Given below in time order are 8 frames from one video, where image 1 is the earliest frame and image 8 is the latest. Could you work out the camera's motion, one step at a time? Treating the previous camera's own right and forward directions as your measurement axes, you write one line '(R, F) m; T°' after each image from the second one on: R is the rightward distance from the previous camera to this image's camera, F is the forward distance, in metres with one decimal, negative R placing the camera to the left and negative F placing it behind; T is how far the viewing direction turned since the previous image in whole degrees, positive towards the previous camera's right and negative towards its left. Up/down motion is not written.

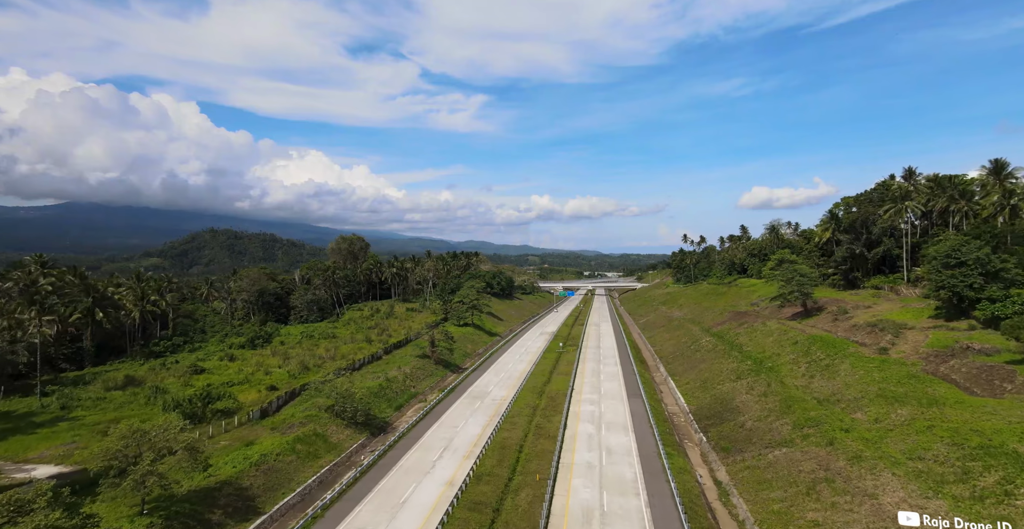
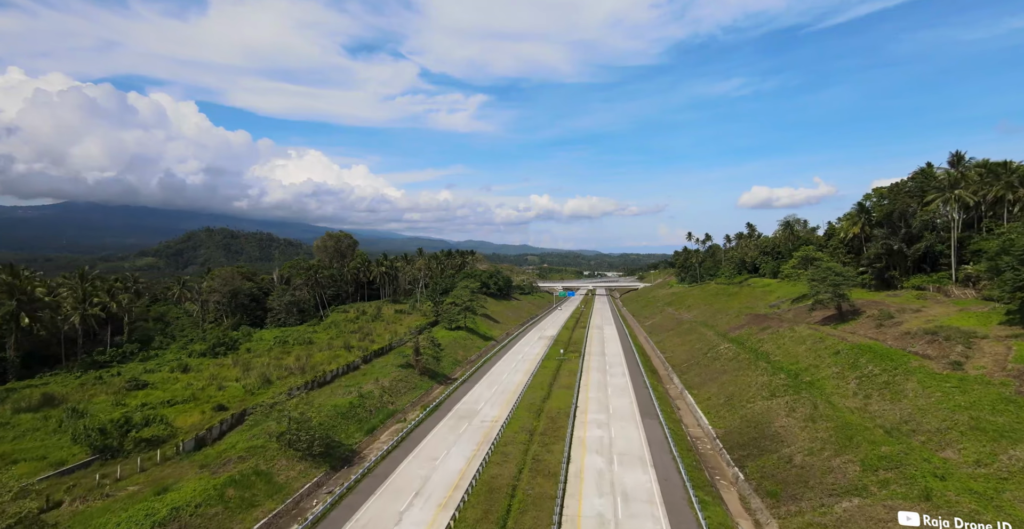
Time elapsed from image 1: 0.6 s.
(+0.5, +7.6) m; 0°
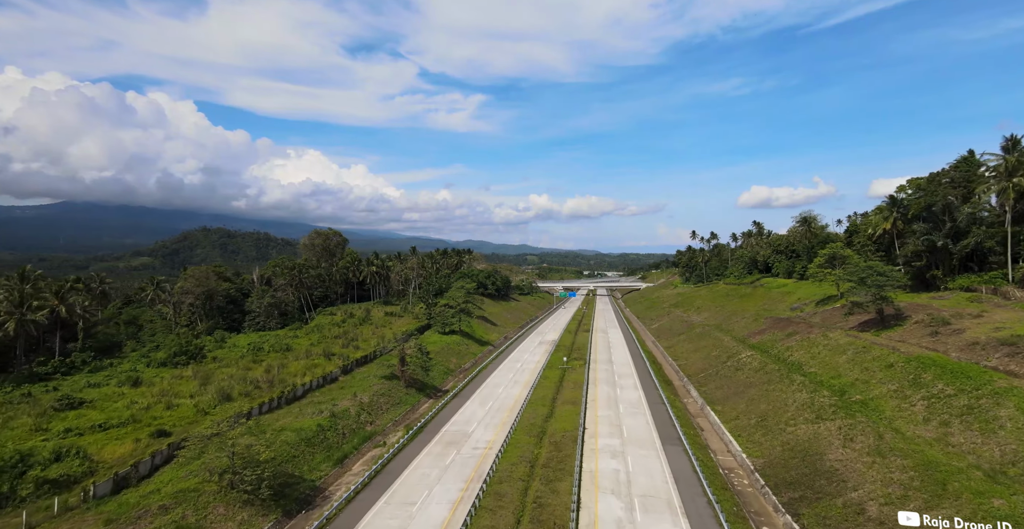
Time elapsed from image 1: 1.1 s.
(+0.2, +6.6) m; 0°
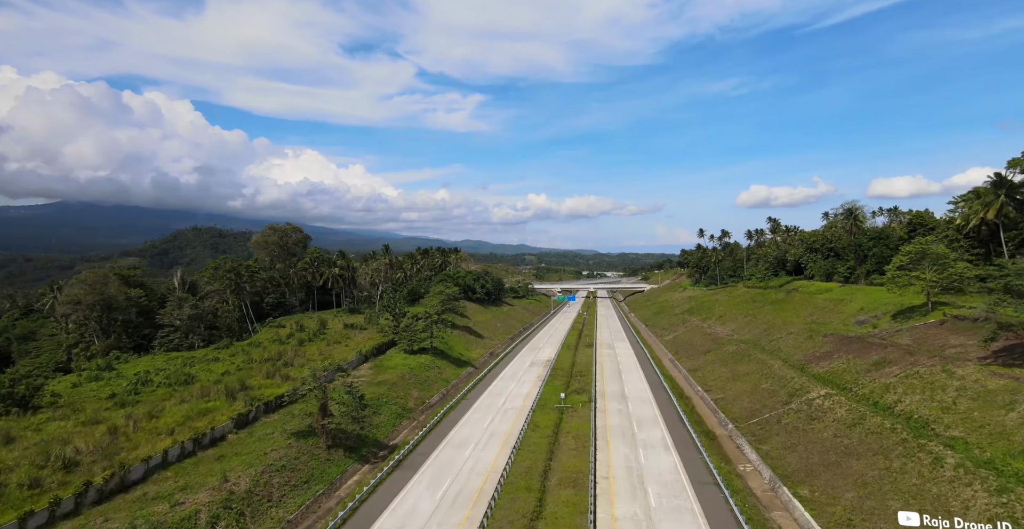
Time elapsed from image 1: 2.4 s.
(+1.8, +17.0) m; 0°
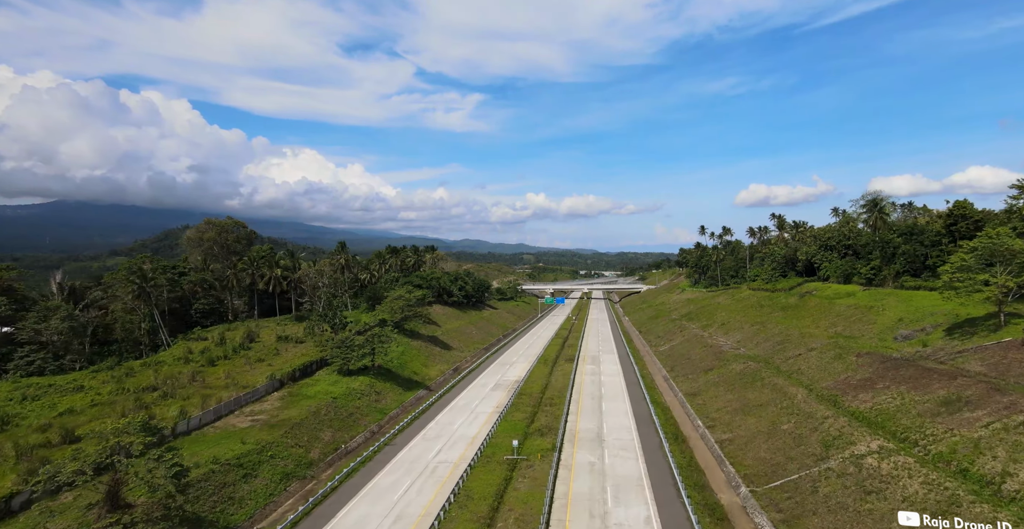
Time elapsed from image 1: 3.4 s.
(+4.4, +12.4) m; 0°
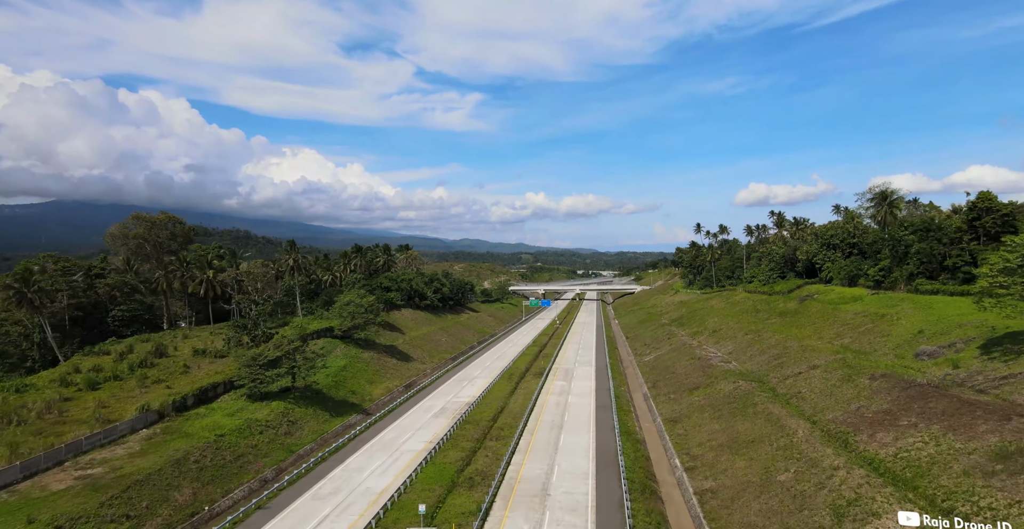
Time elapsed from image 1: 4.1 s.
(+4.8, +8.7) m; 0°
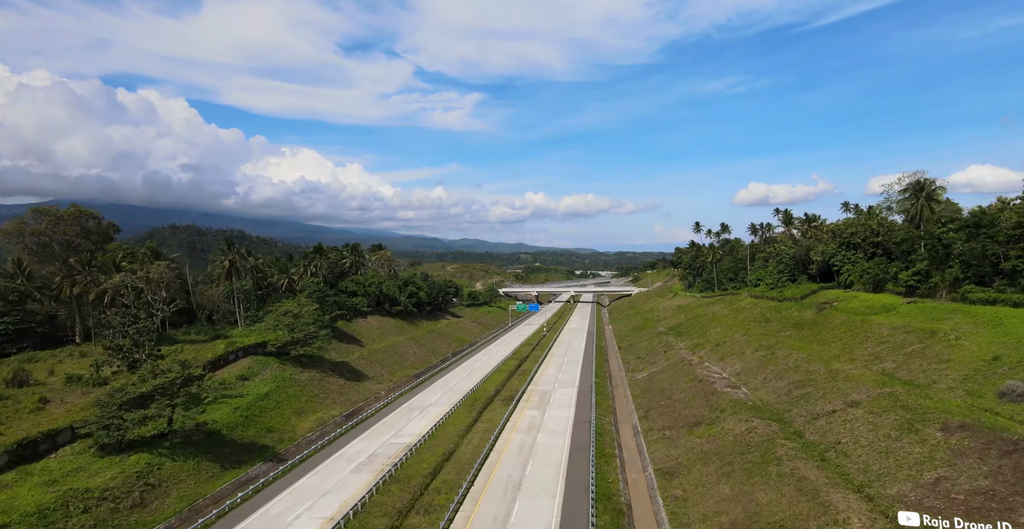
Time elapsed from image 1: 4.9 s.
(+3.7, +10.6) m; 0°
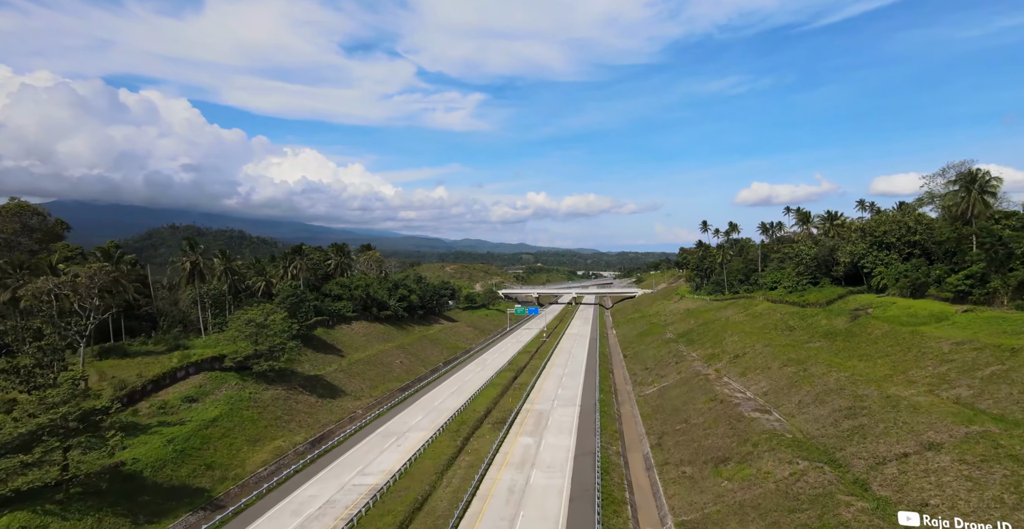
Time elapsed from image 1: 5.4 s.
(+0.9, +7.1) m; 0°
